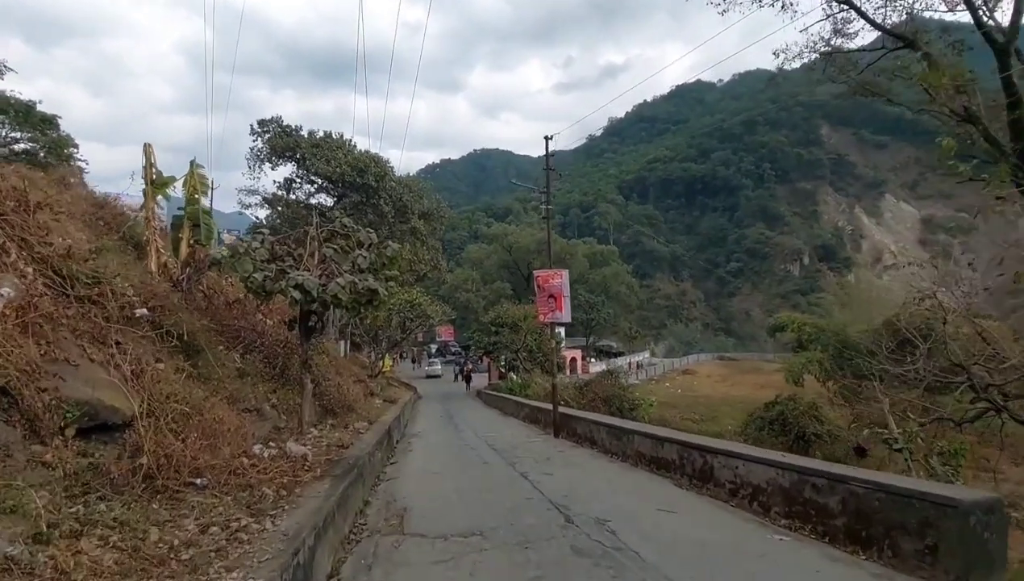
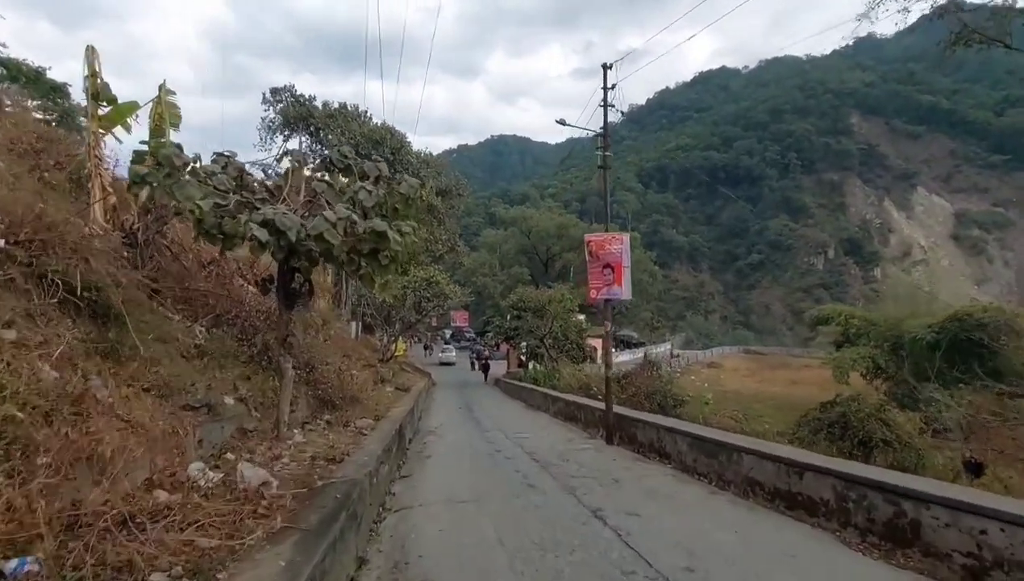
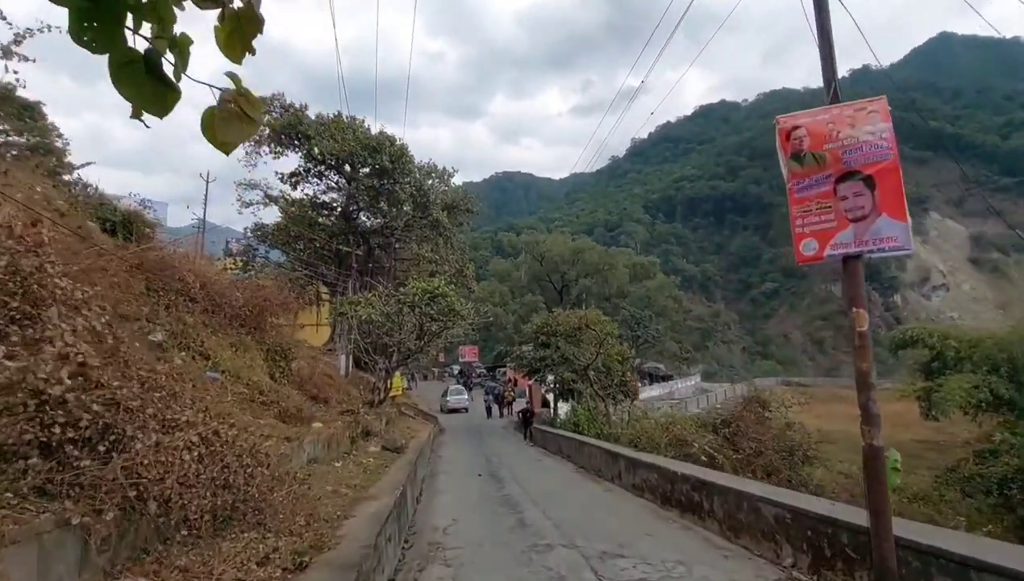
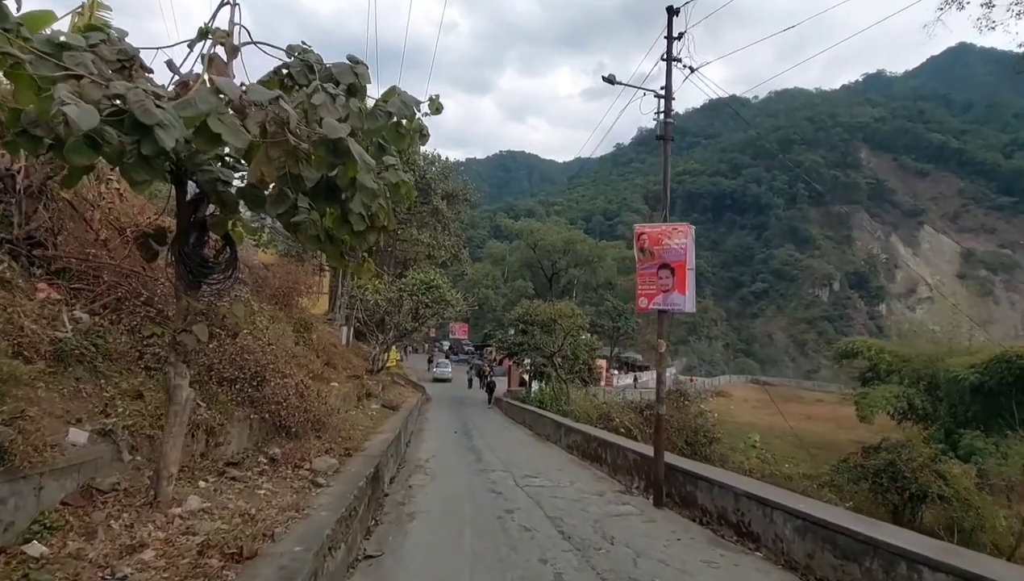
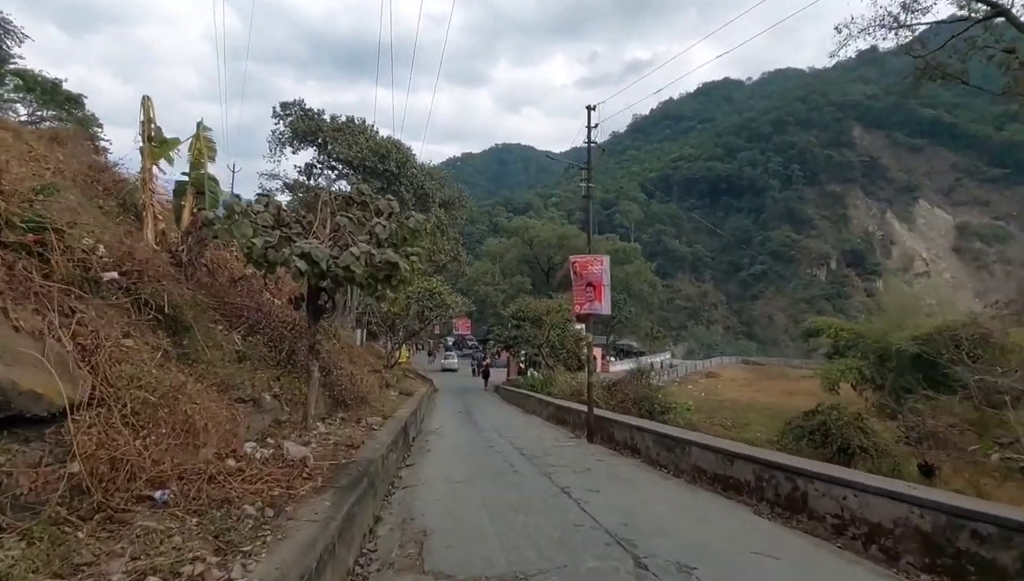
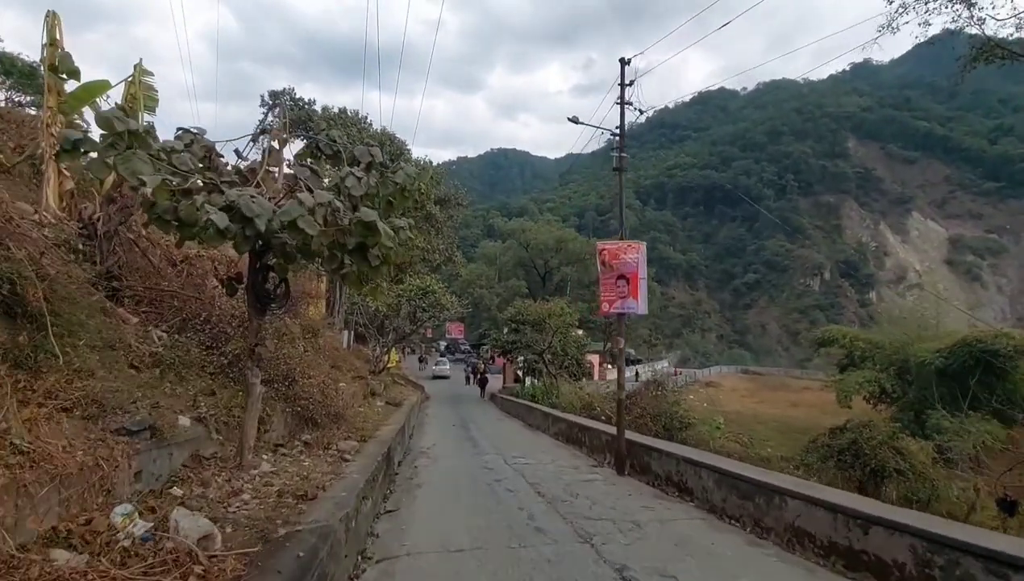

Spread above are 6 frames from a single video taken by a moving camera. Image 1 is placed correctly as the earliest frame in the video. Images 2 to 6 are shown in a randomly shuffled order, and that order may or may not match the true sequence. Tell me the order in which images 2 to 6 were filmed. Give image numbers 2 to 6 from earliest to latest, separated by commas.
5, 2, 6, 4, 3
